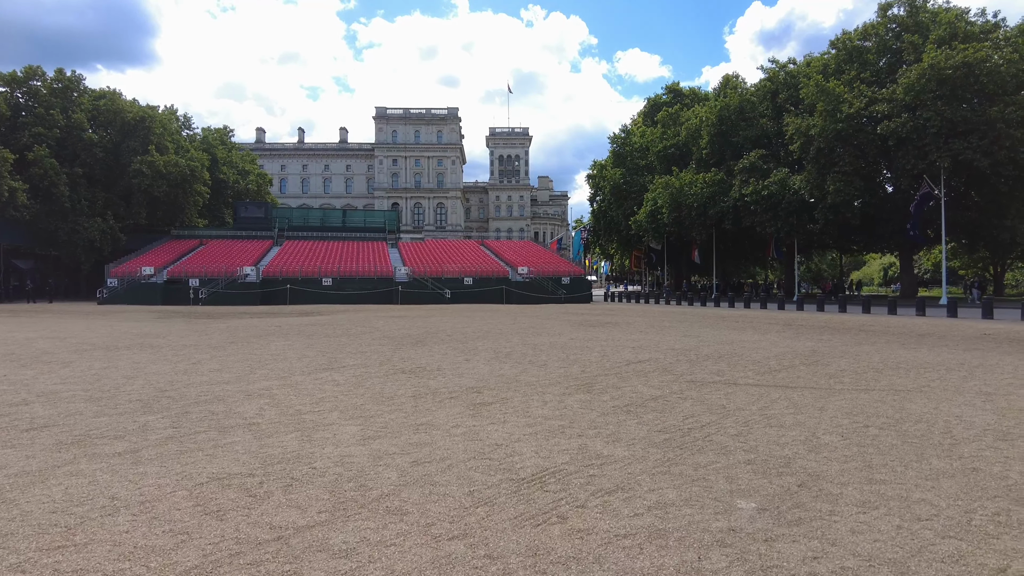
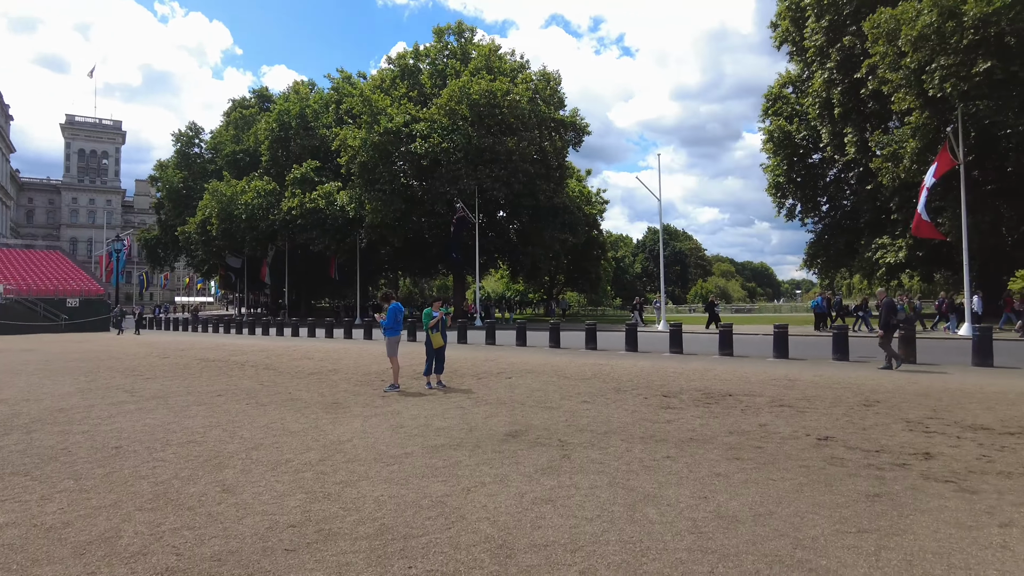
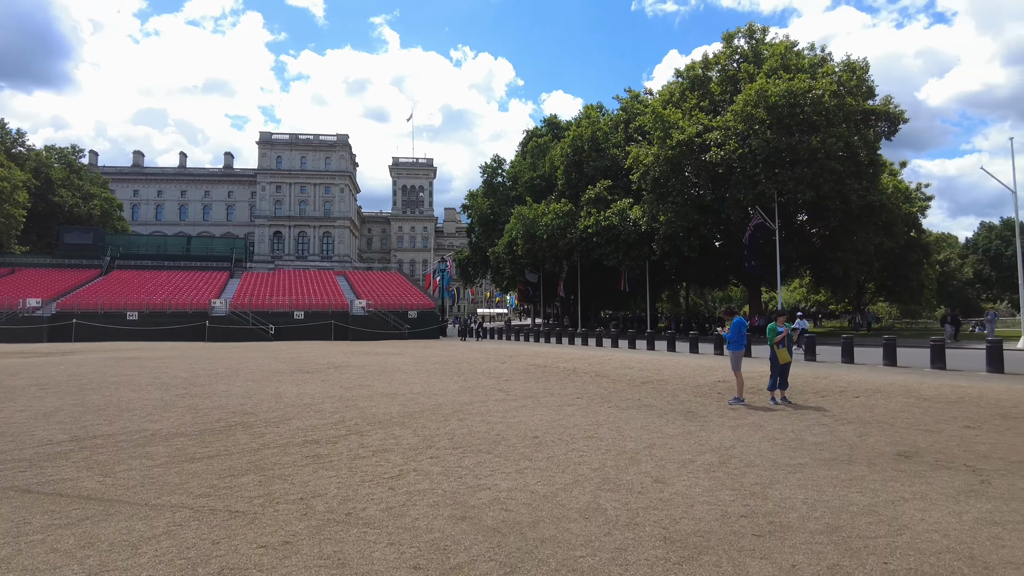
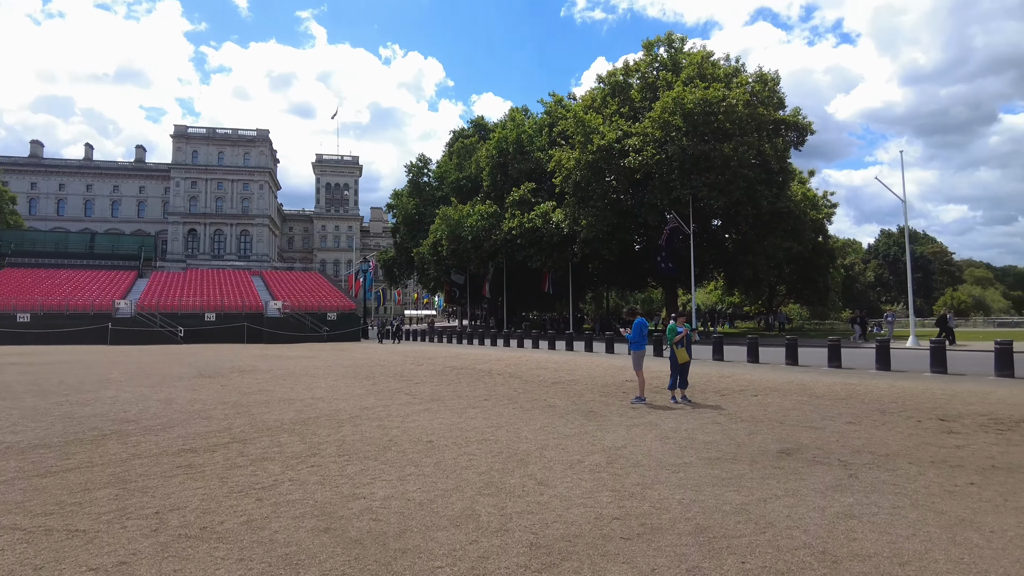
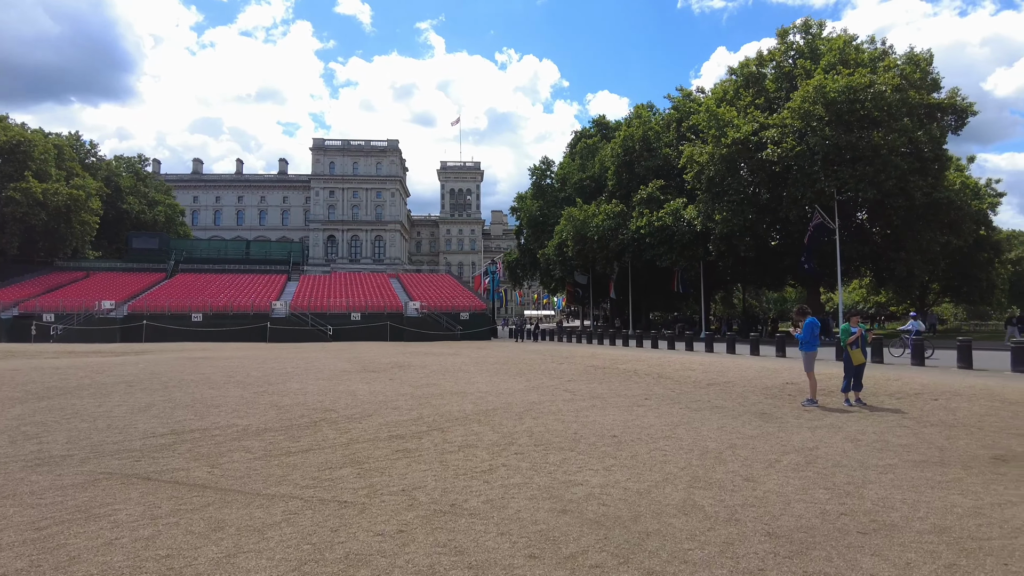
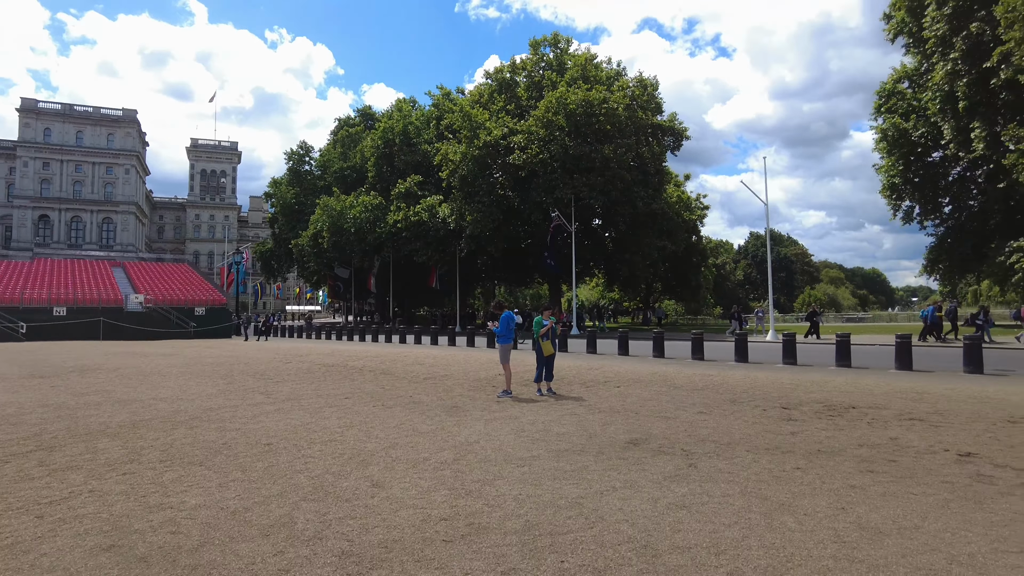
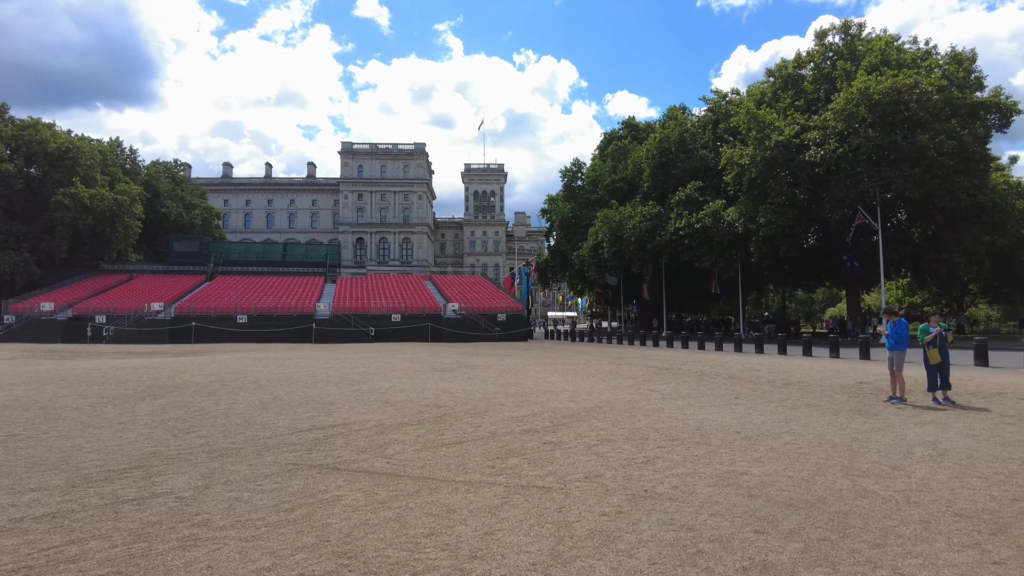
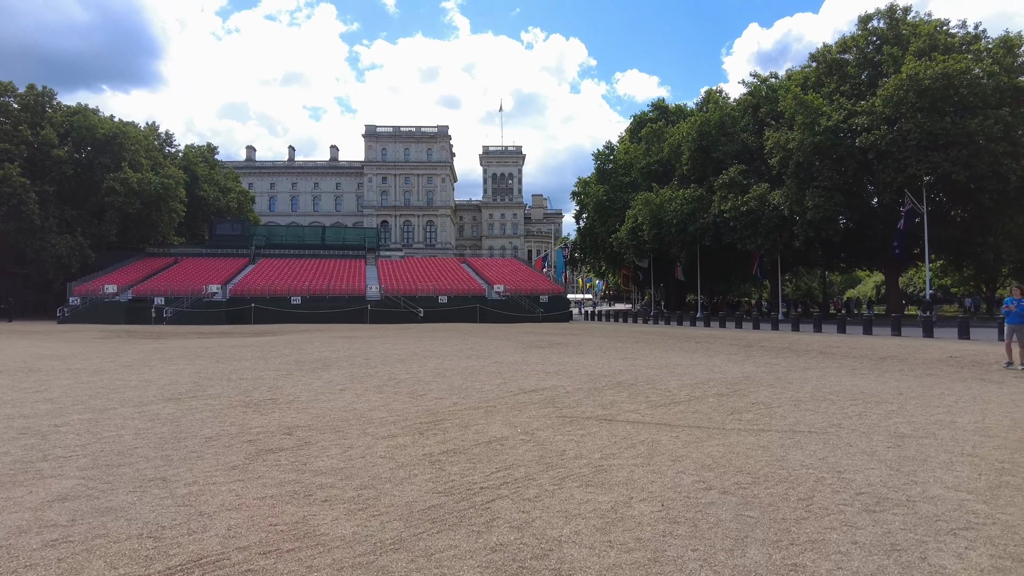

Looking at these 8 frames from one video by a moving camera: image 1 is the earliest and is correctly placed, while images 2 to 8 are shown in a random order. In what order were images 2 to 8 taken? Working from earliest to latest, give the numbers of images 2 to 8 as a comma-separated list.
8, 7, 5, 3, 4, 6, 2
